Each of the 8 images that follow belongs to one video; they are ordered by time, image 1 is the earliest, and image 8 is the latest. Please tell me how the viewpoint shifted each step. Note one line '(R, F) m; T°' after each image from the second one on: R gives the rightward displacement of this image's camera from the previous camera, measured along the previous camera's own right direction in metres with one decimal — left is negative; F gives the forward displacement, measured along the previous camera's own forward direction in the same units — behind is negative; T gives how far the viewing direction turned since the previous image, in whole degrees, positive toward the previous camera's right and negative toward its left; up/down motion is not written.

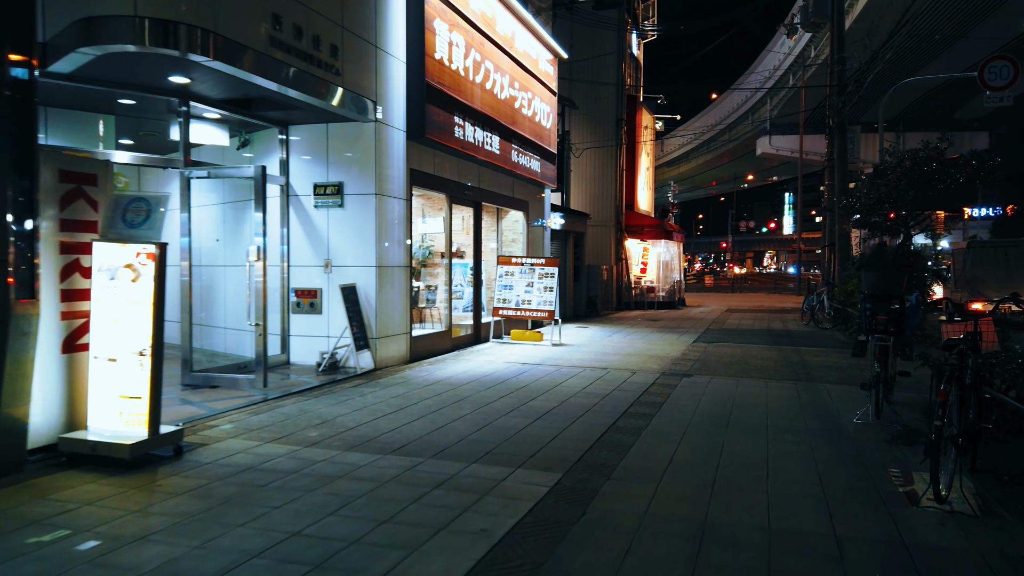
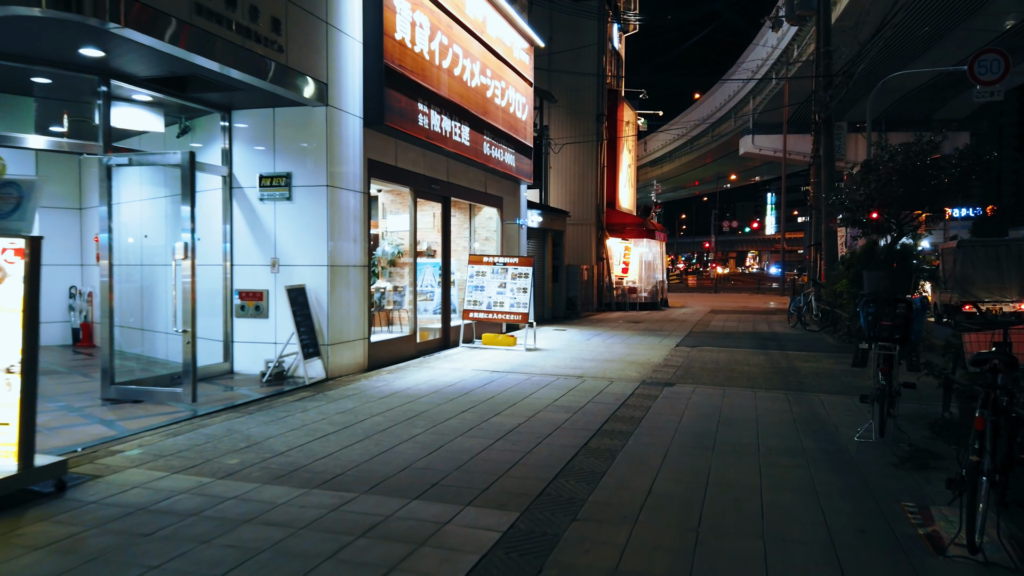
(+0.2, +0.8) m; +1°
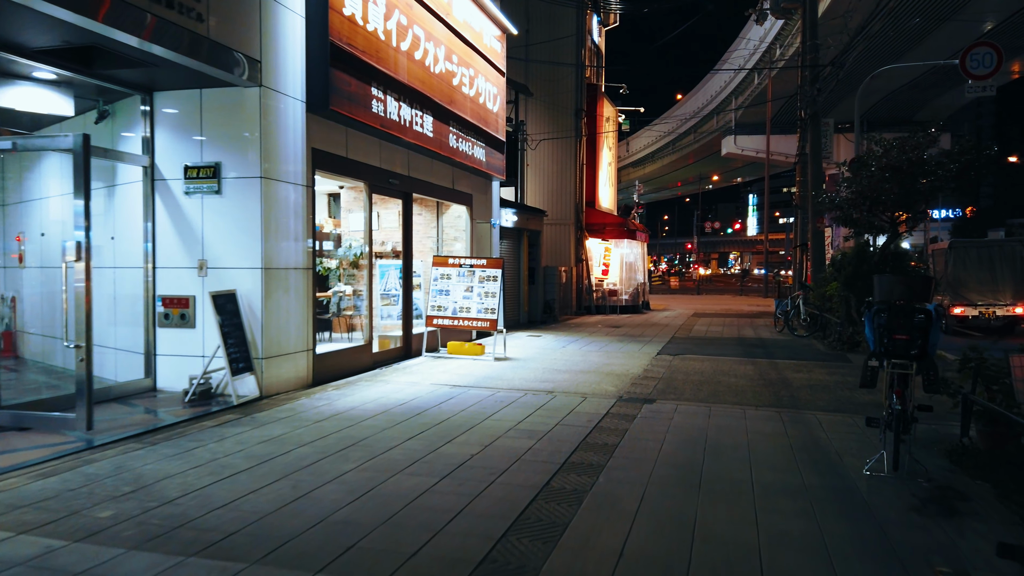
(+0.2, +0.9) m; +1°
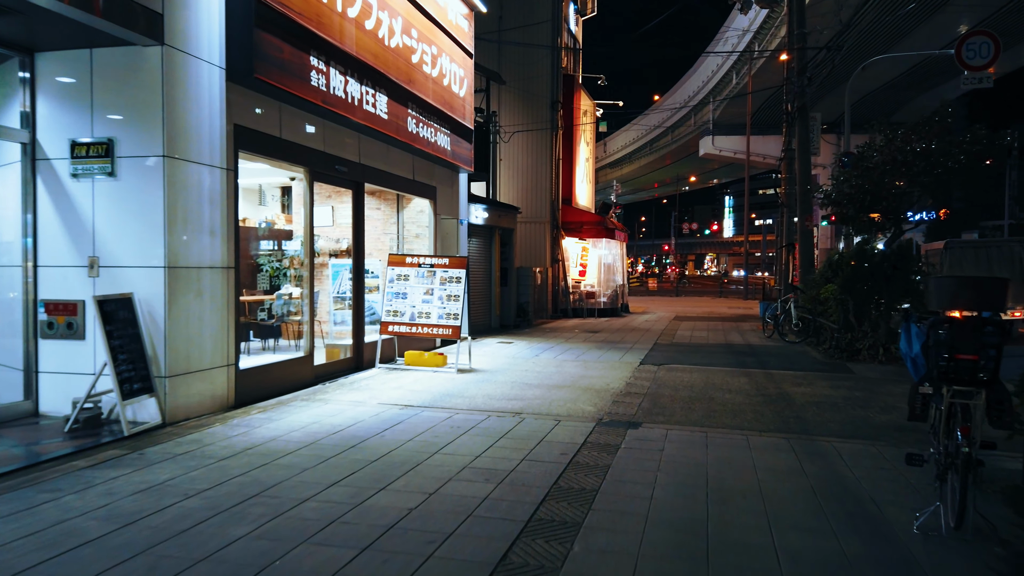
(+0.2, +1.2) m; +2°
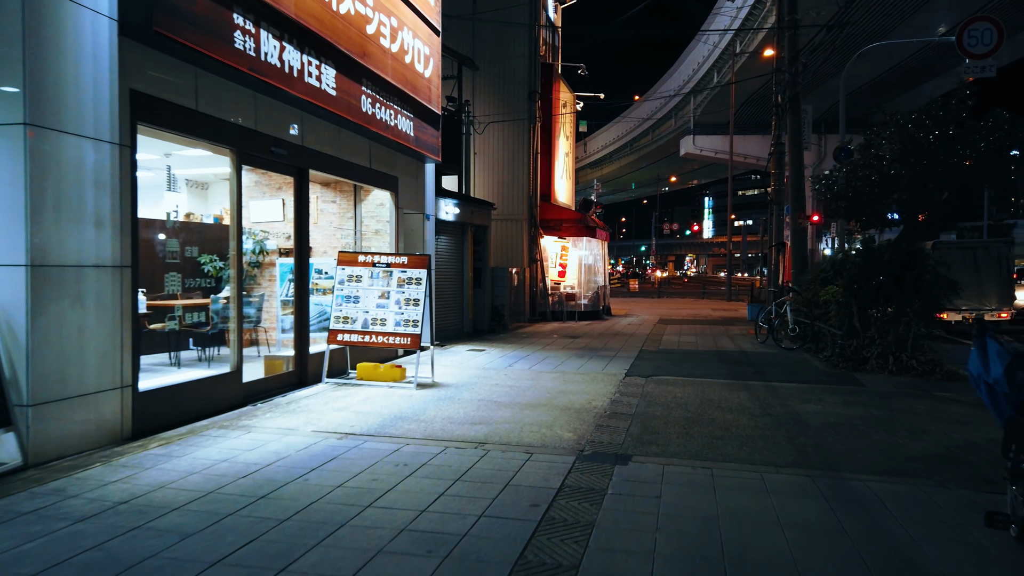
(+0.1, +1.2) m; +1°
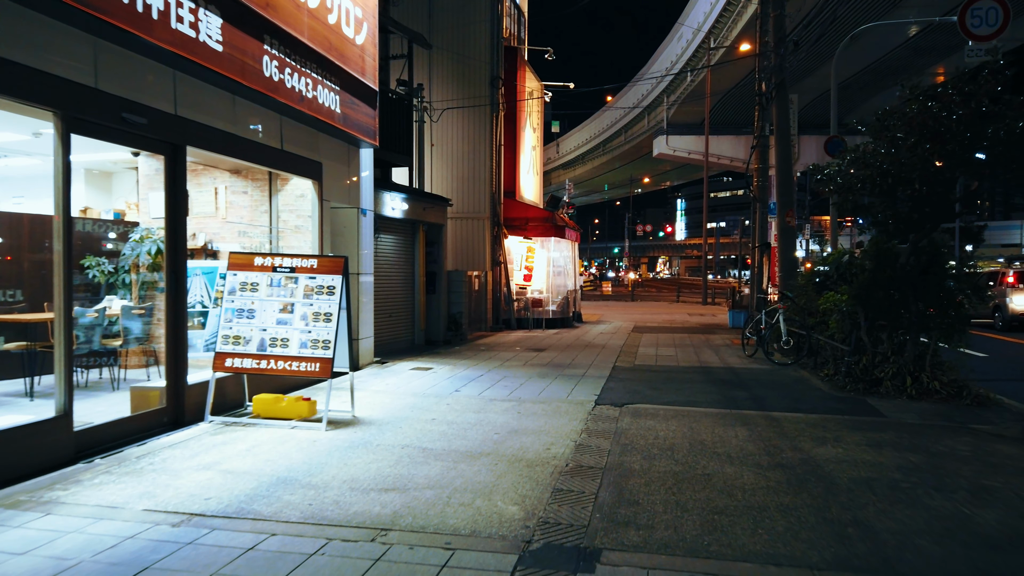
(+0.3, +1.7) m; +2°
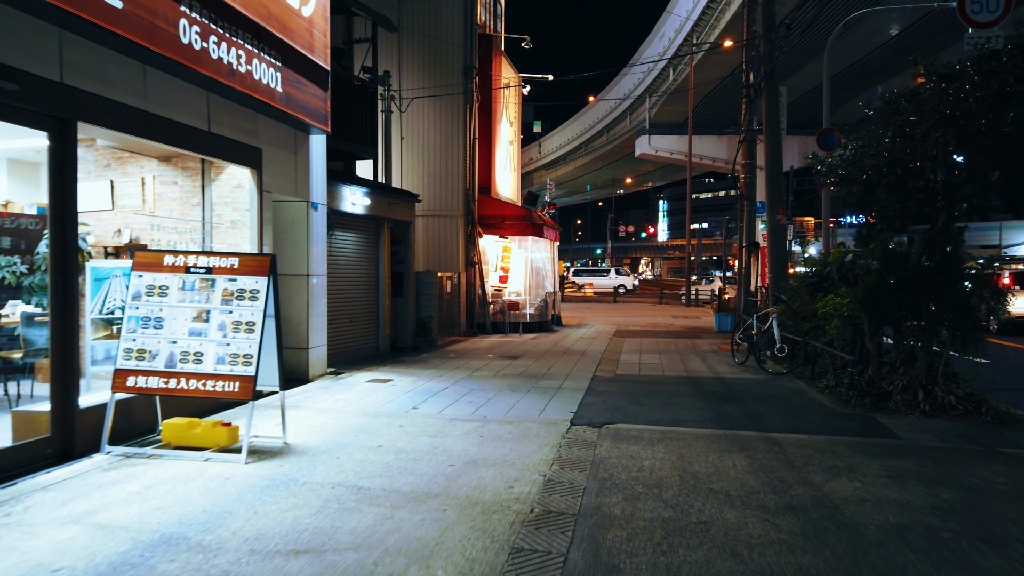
(+0.2, +1.0) m; +1°
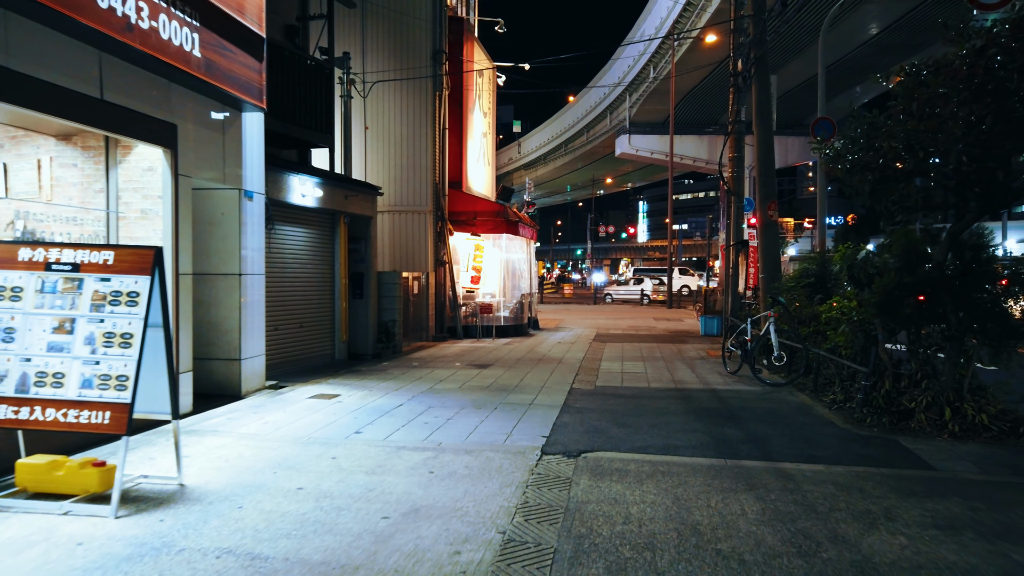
(+0.2, +1.1) m; +1°
